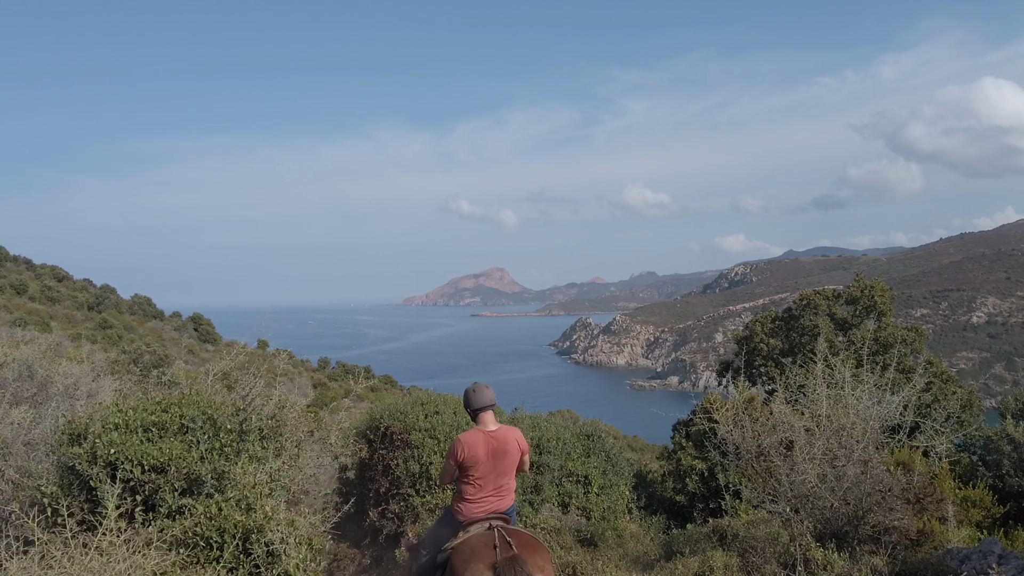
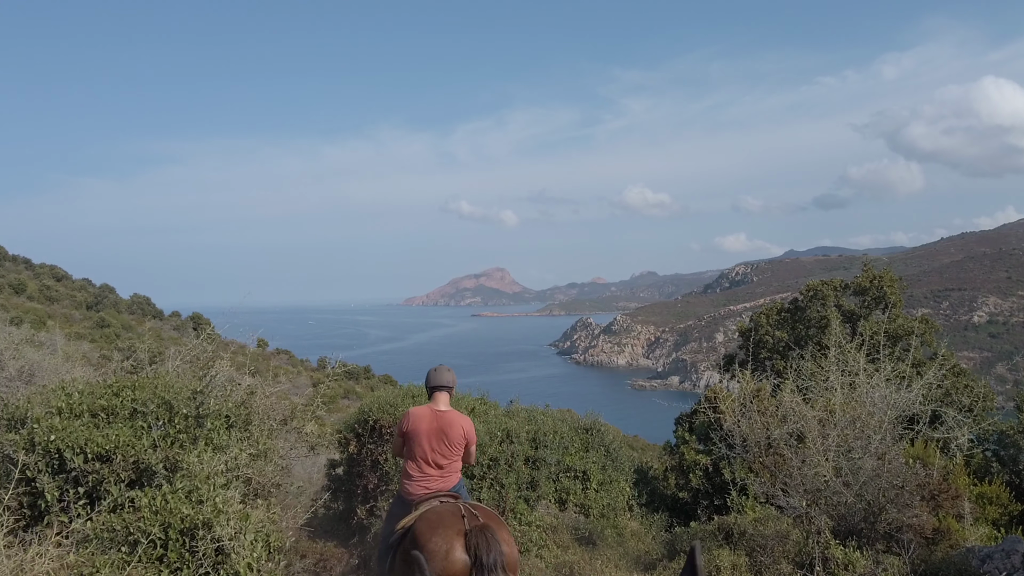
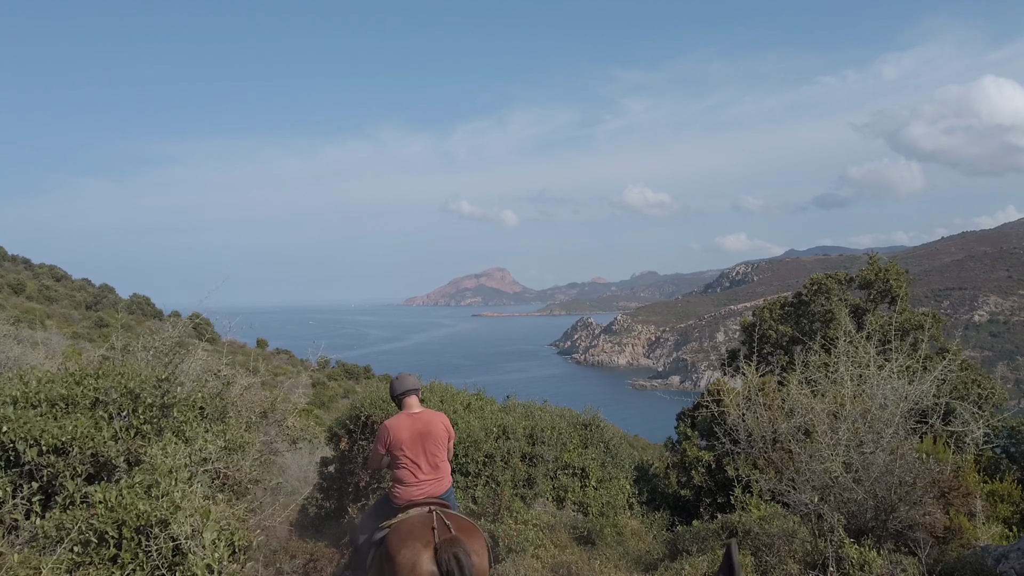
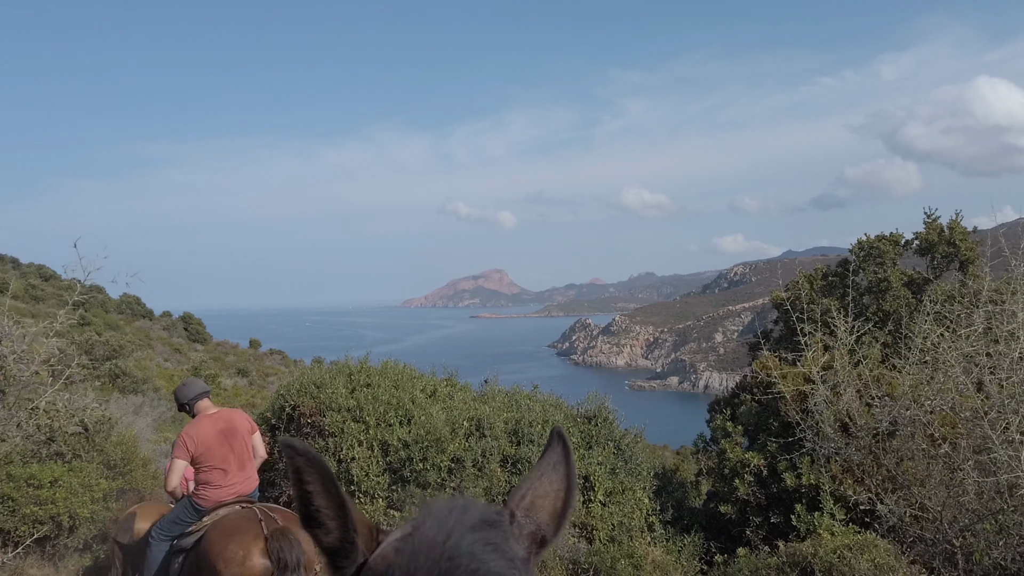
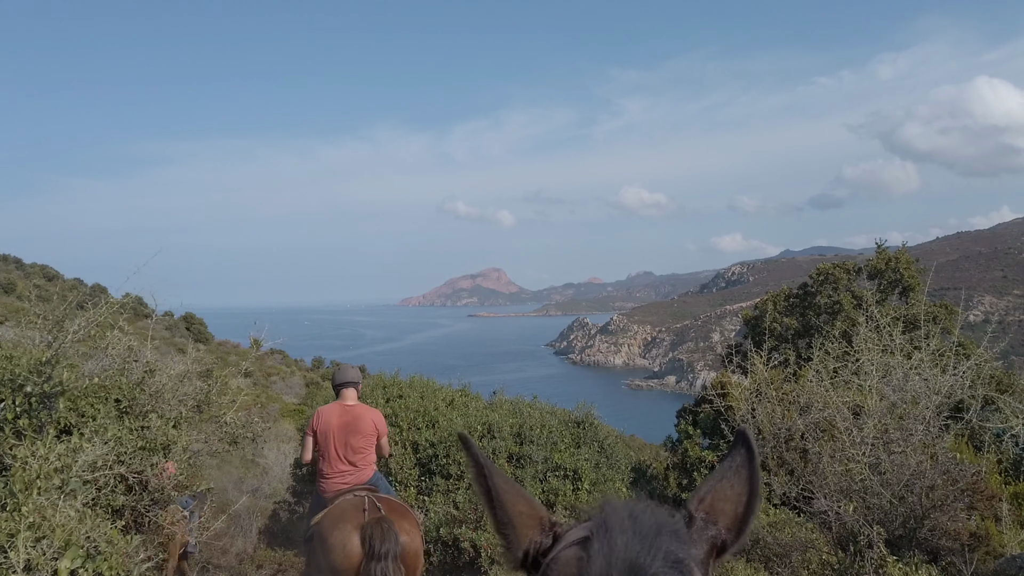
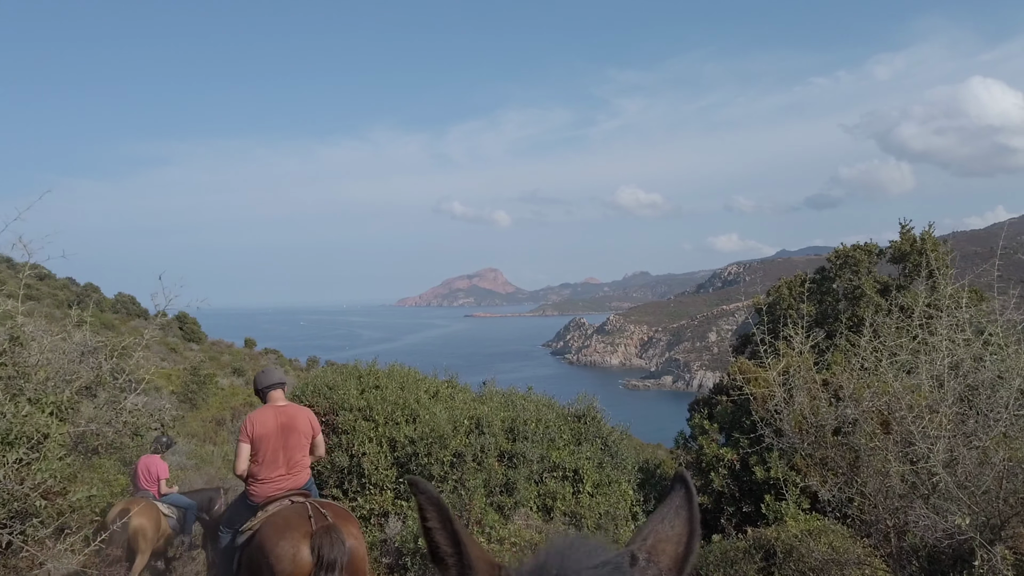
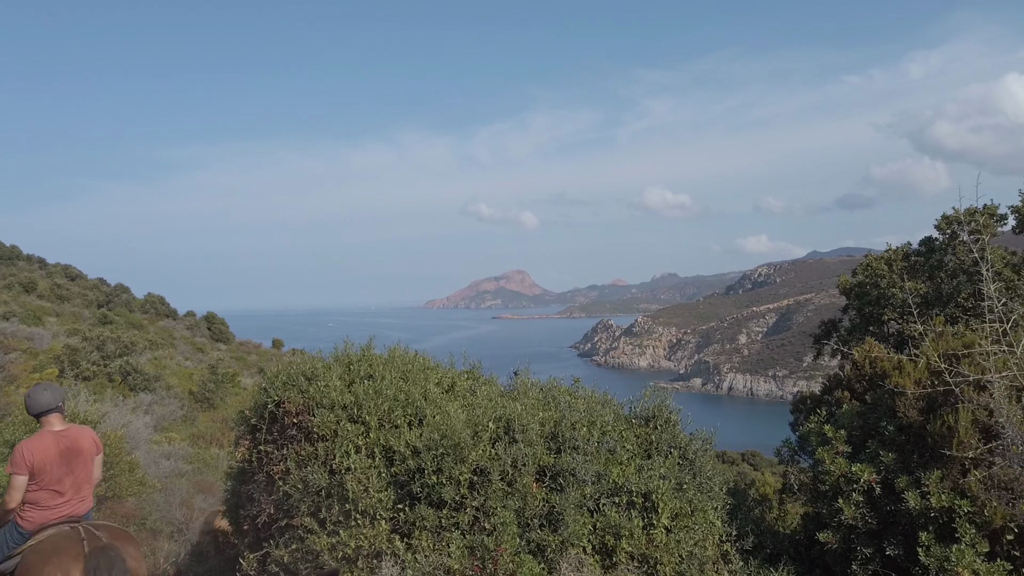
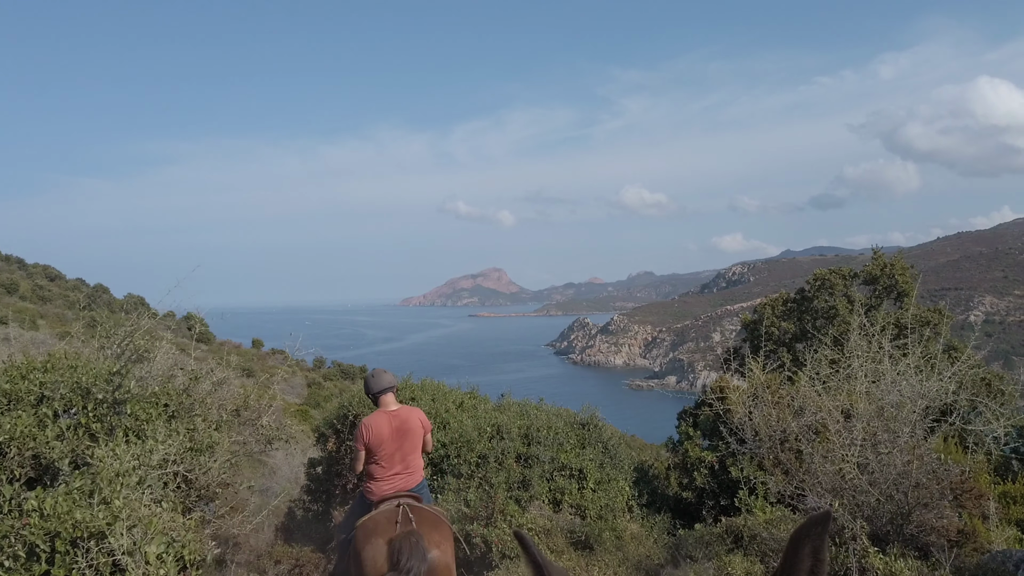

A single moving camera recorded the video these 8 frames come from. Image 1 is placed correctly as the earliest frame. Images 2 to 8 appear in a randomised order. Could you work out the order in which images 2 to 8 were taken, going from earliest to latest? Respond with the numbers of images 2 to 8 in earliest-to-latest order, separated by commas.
2, 3, 8, 5, 6, 4, 7
